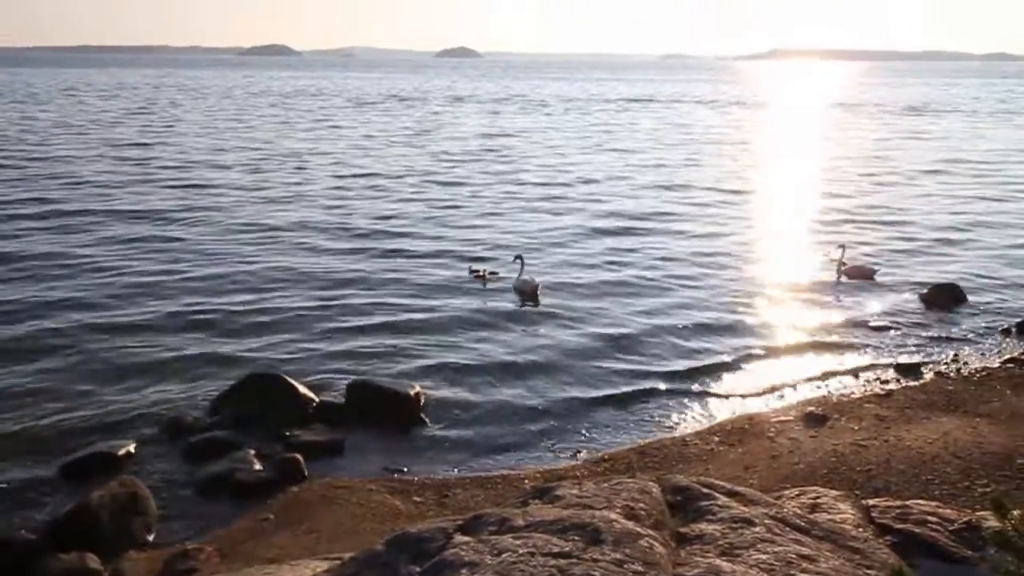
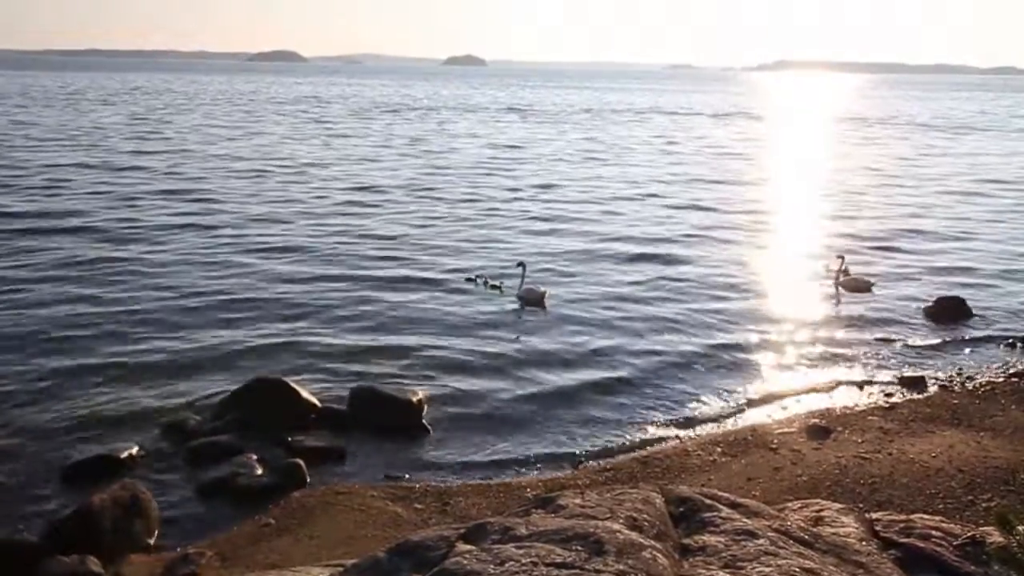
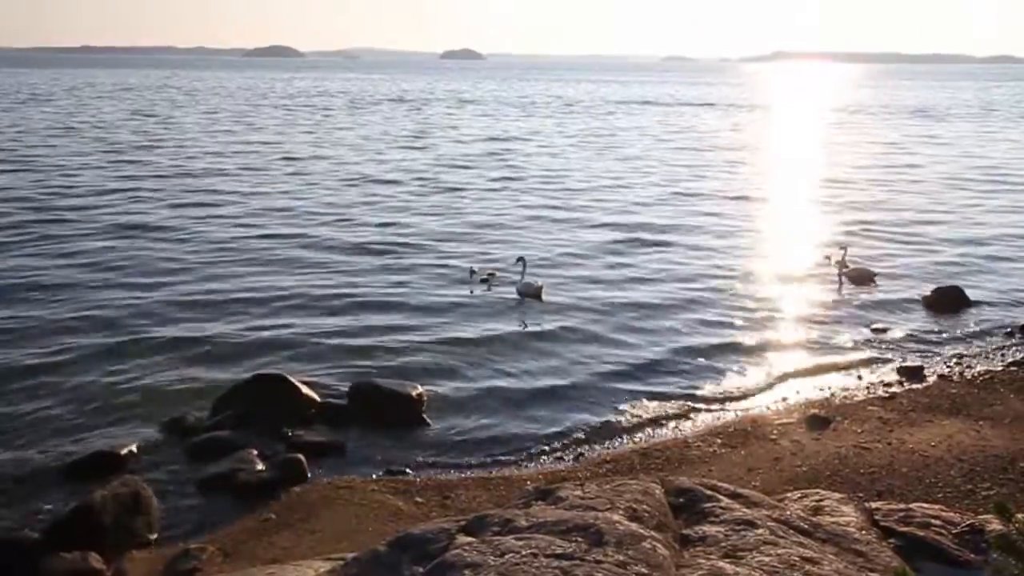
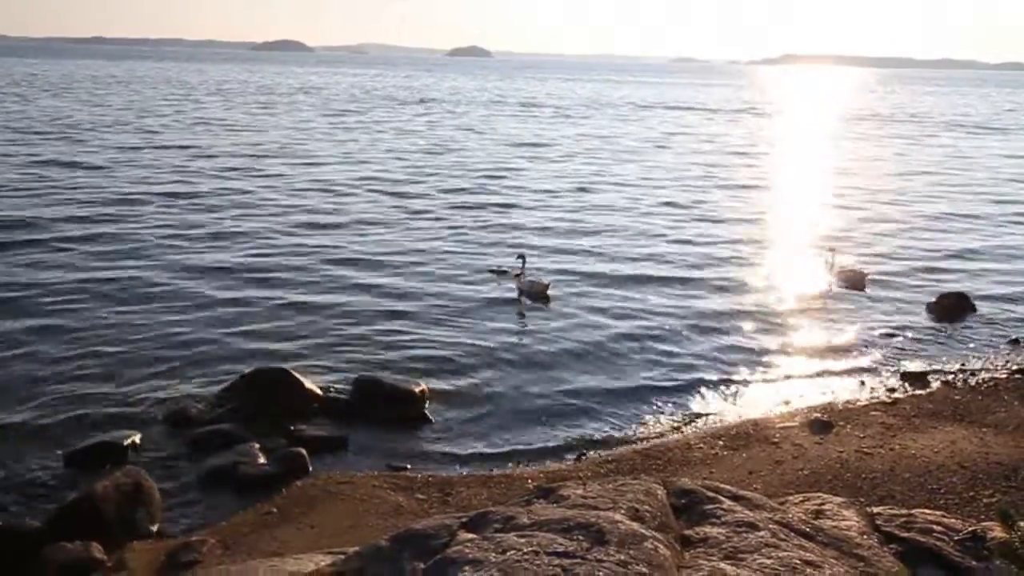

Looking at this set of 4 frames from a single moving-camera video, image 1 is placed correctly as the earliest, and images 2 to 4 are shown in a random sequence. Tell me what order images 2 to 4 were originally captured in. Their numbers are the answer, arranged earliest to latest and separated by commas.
3, 2, 4
